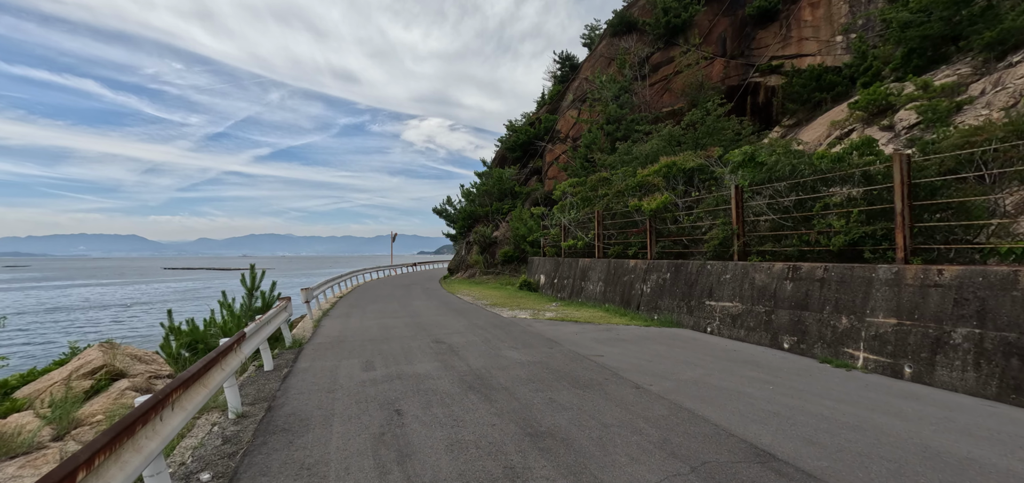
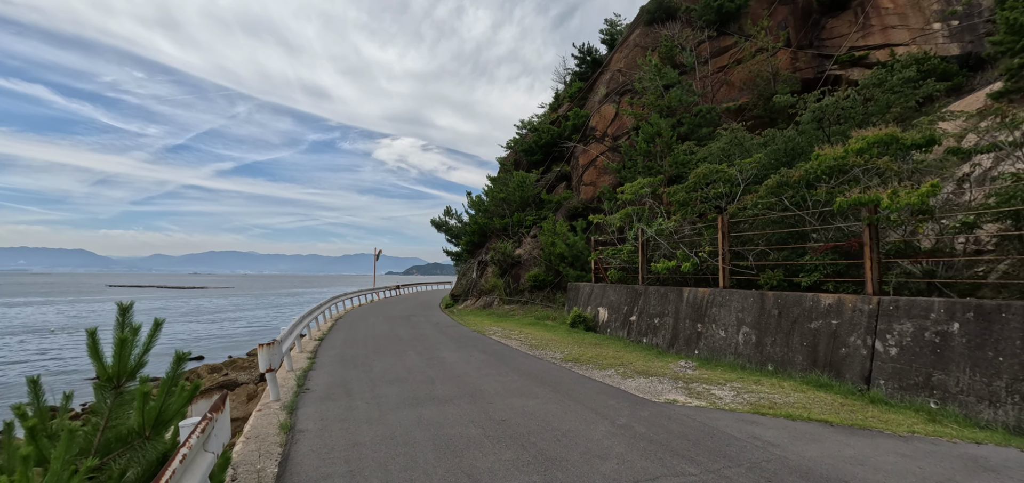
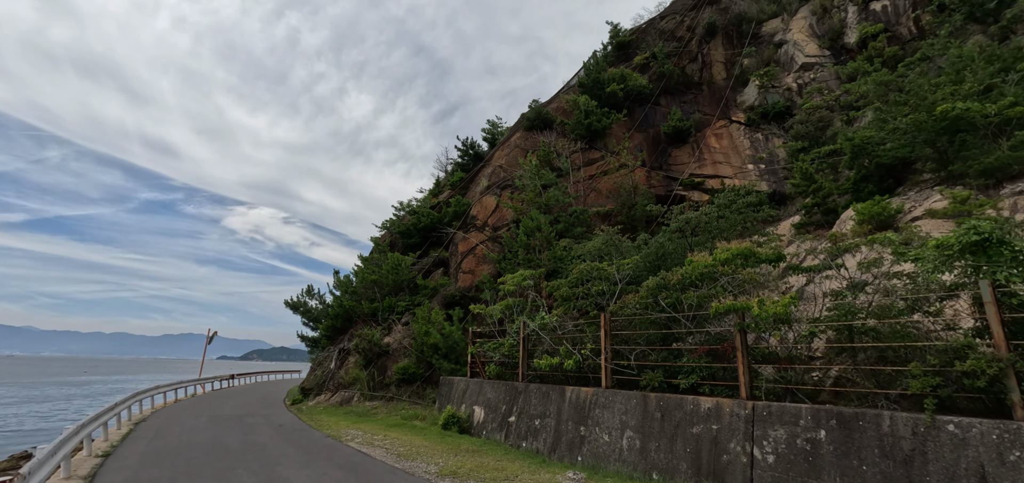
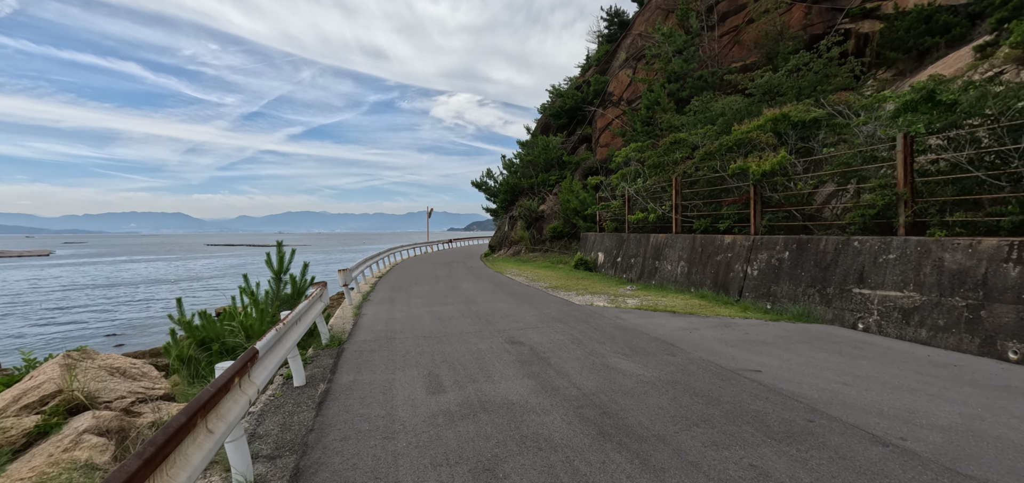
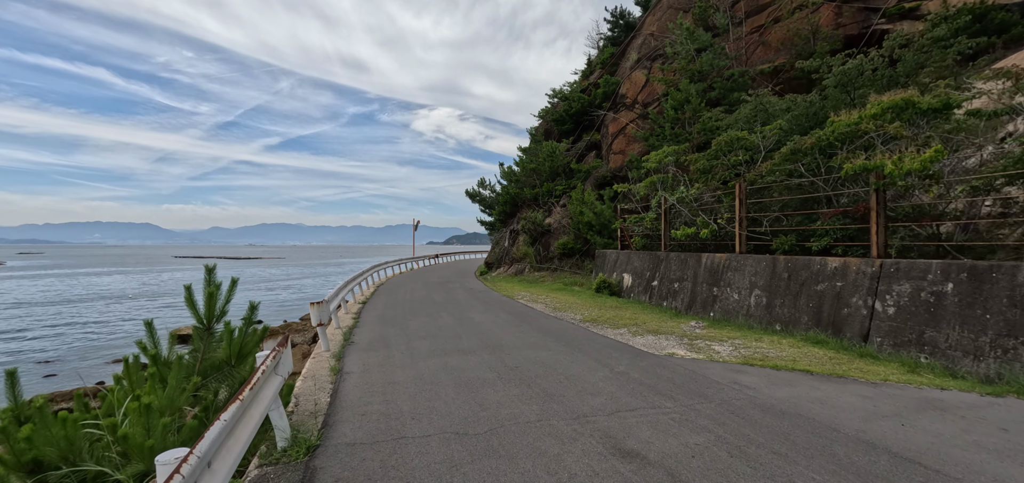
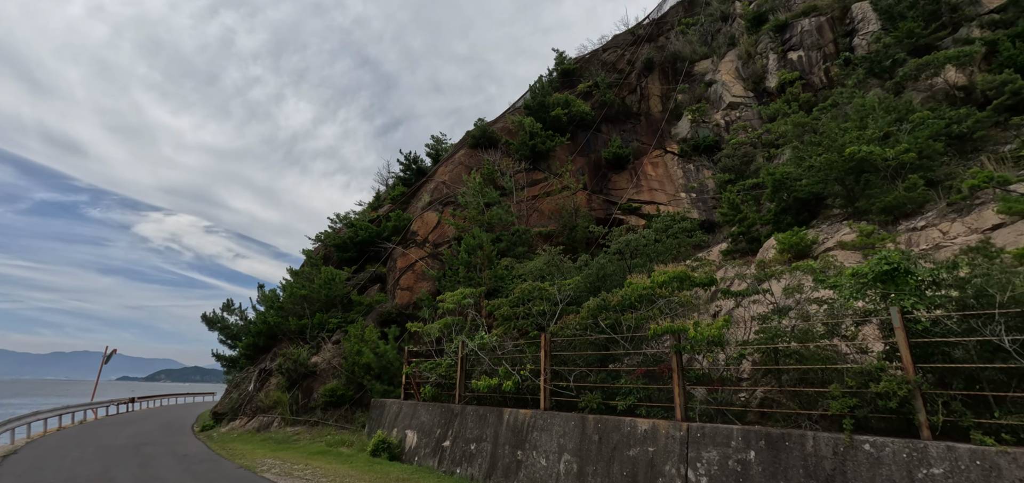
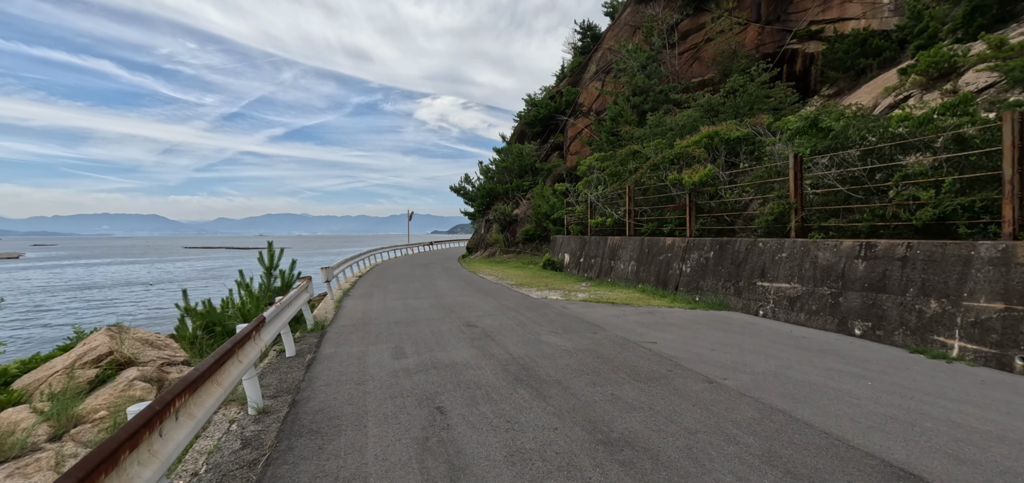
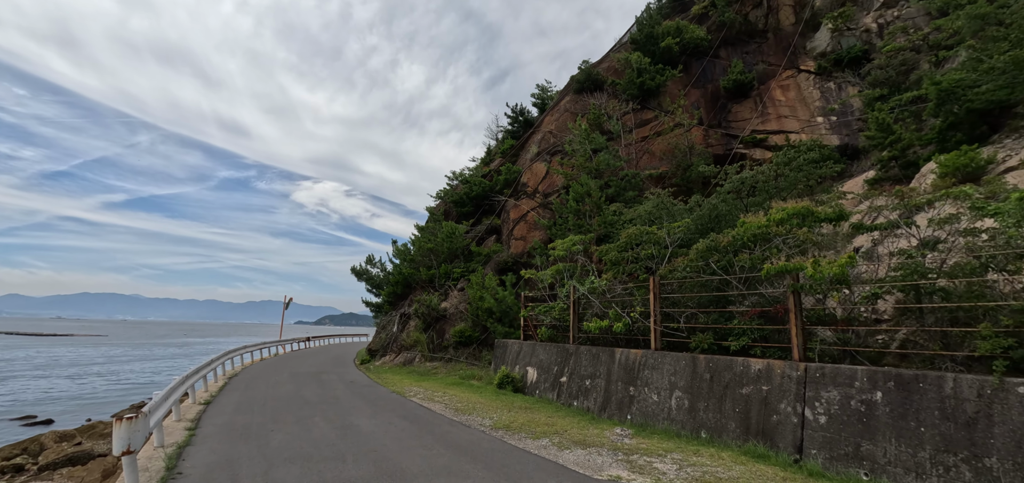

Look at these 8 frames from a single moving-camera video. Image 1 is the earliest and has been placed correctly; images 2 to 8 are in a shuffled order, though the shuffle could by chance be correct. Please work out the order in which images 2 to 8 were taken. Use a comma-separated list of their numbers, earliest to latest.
7, 4, 5, 2, 8, 3, 6
